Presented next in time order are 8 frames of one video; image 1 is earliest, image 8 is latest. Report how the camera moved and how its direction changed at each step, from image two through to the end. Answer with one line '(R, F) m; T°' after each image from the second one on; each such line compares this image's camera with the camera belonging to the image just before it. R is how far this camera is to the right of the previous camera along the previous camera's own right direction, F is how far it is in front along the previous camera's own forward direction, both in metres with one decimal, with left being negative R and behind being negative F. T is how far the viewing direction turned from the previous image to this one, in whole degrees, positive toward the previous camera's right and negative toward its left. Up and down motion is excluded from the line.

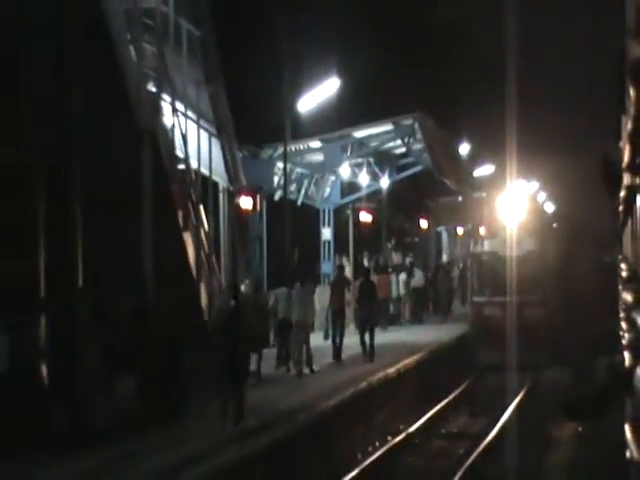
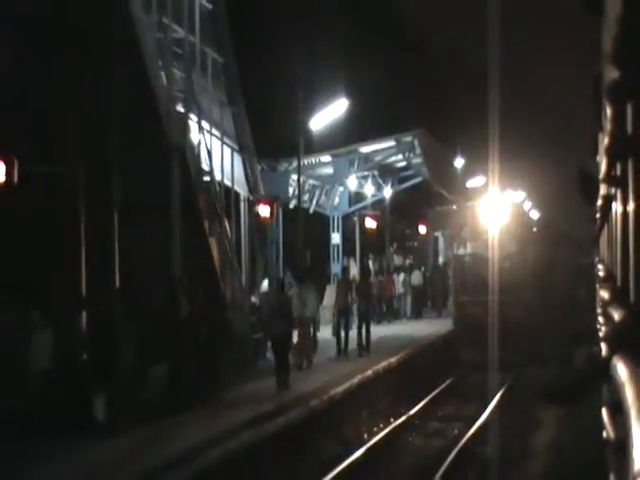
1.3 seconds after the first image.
(+0.2, -1.7) m; -1°
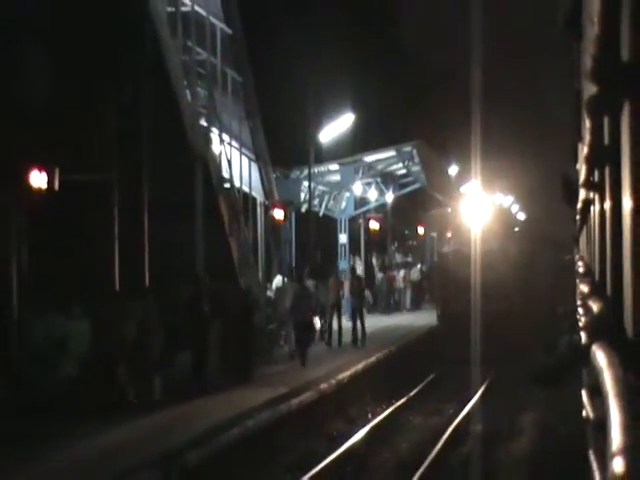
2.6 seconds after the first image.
(+0.1, -1.8) m; -1°
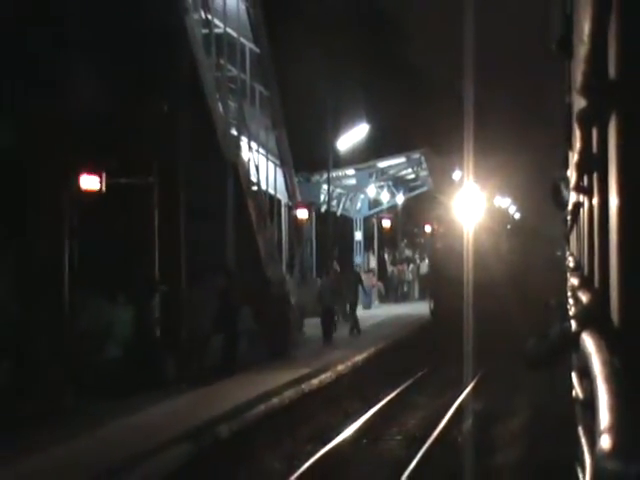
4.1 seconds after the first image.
(0.0, -2.1) m; -1°
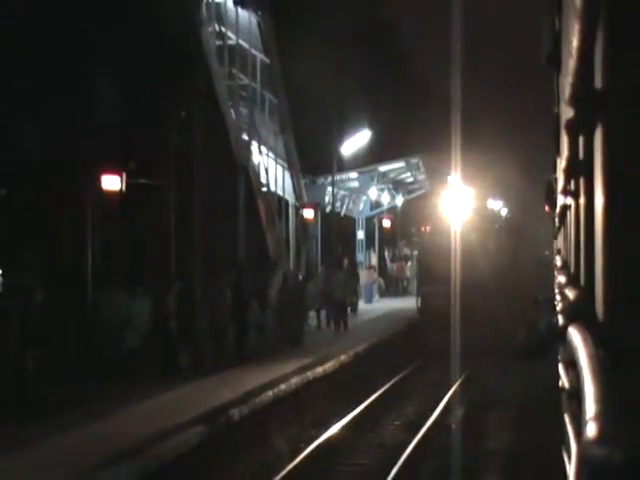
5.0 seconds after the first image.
(0.0, -1.4) m; 0°
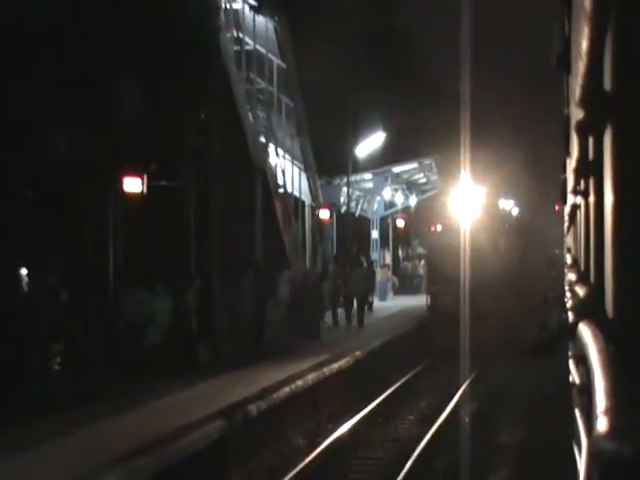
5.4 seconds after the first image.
(0.0, -0.6) m; -1°
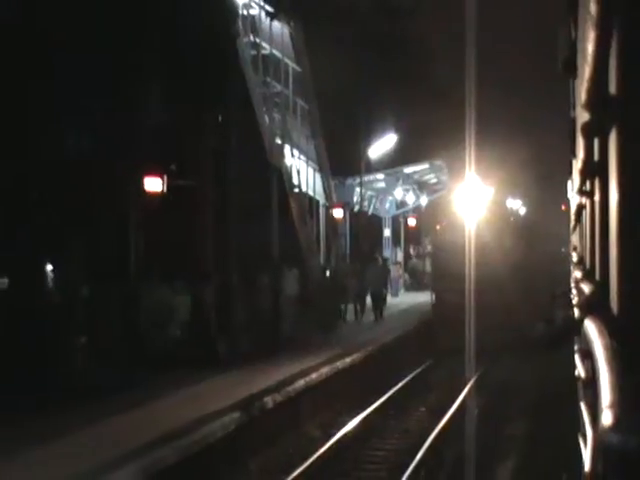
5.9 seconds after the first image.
(0.0, -0.7) m; -1°
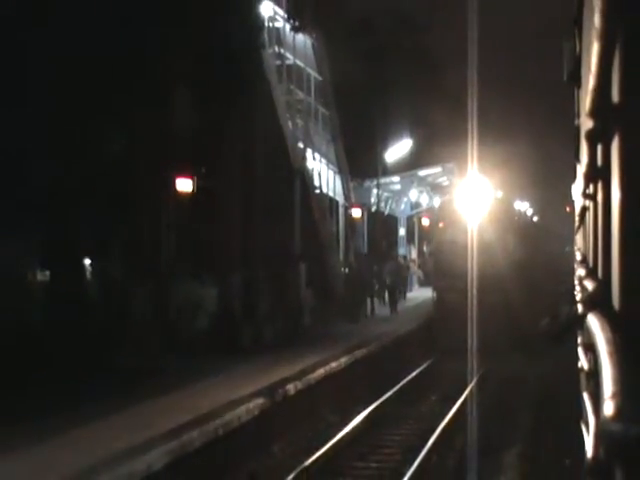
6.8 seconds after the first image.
(-0.2, -1.5) m; 0°
